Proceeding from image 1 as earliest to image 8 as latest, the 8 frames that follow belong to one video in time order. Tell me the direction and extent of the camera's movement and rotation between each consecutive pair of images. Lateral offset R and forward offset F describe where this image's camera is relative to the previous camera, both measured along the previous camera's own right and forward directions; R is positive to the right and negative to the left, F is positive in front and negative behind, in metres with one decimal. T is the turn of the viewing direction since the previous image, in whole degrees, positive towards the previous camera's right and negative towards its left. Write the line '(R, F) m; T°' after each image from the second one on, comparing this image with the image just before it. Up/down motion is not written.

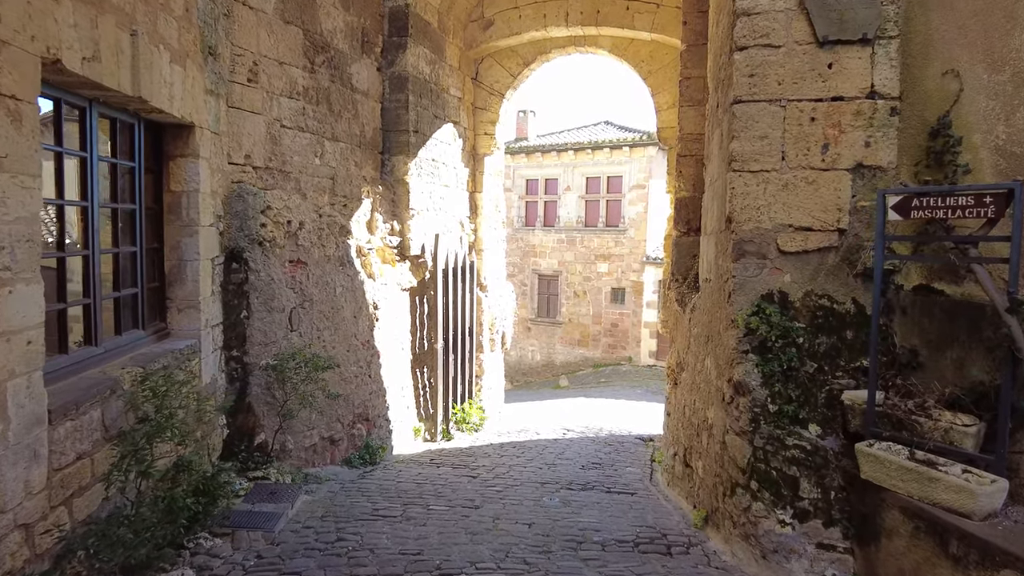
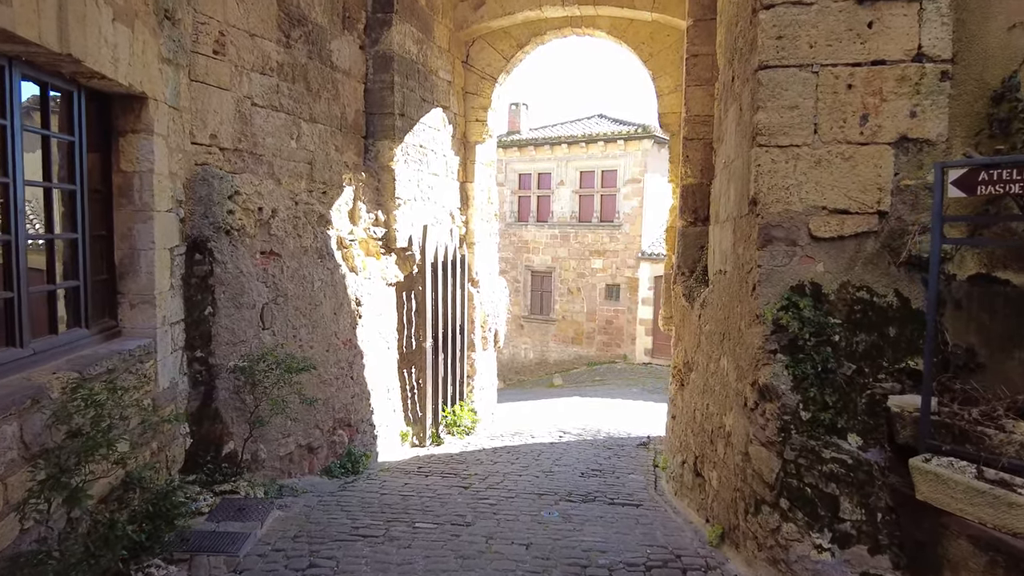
(0.0, +0.4) m; +1°
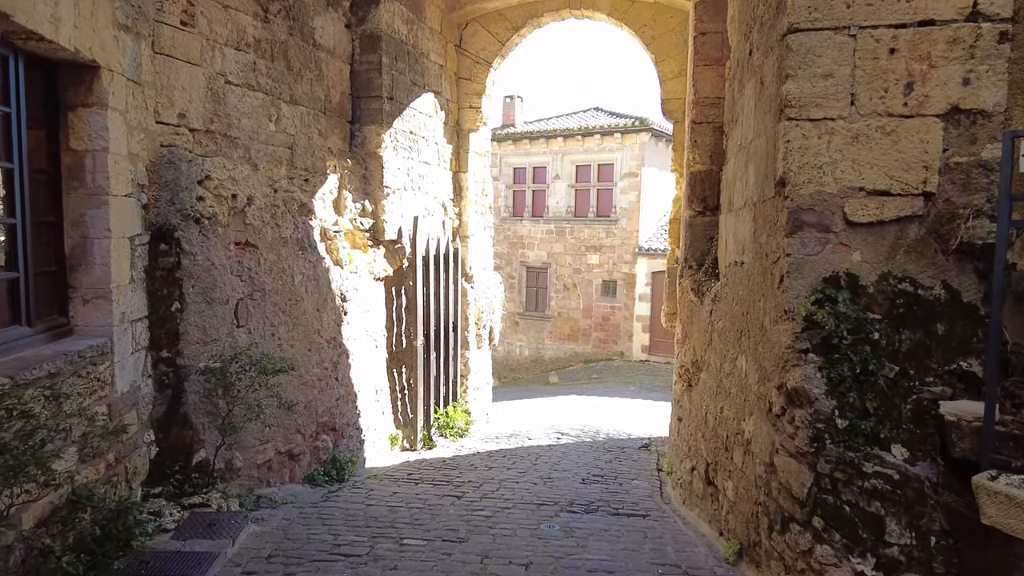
(0.0, +0.3) m; +1°
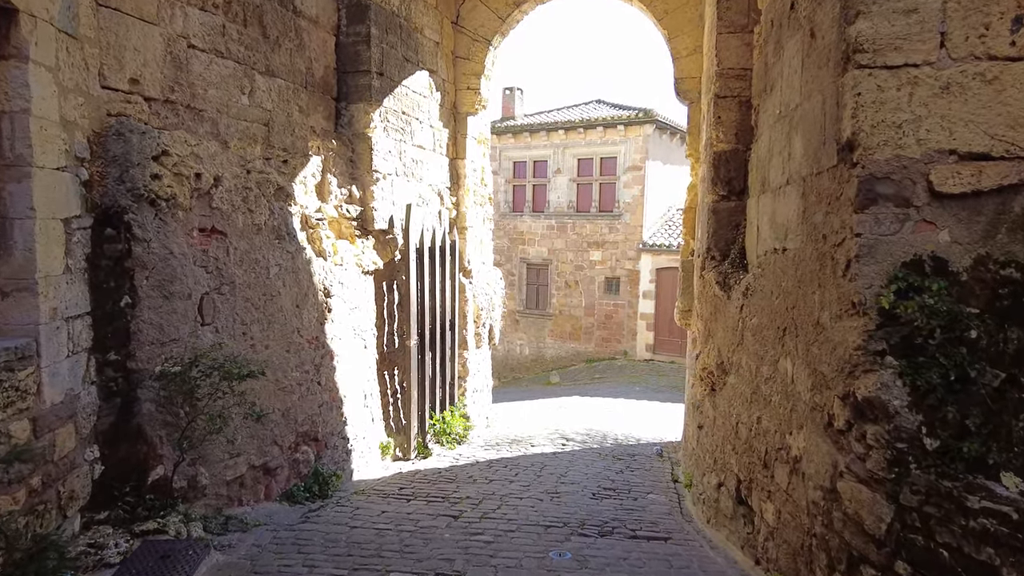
(0.0, +0.4) m; 0°
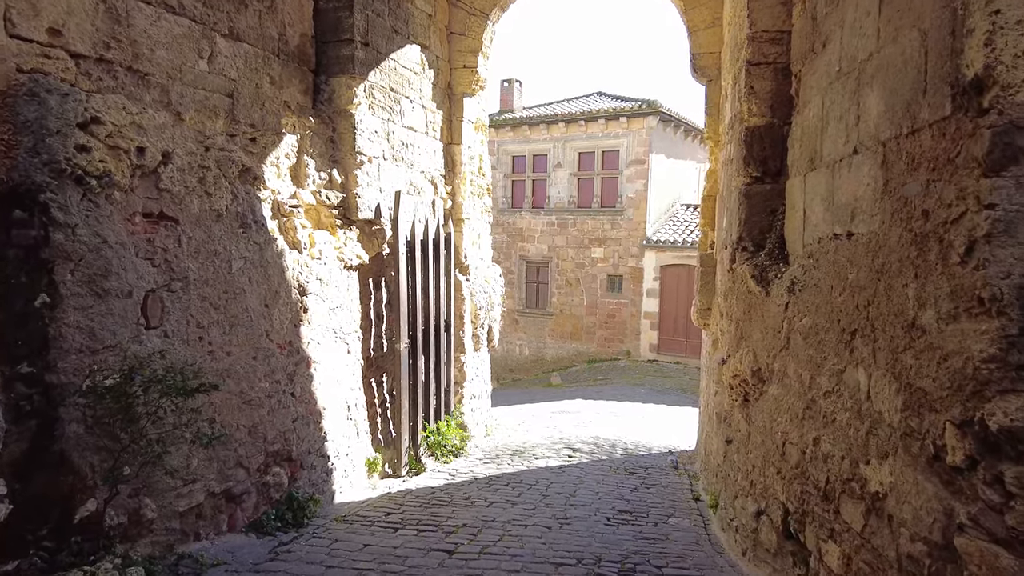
(0.0, +0.5) m; 0°
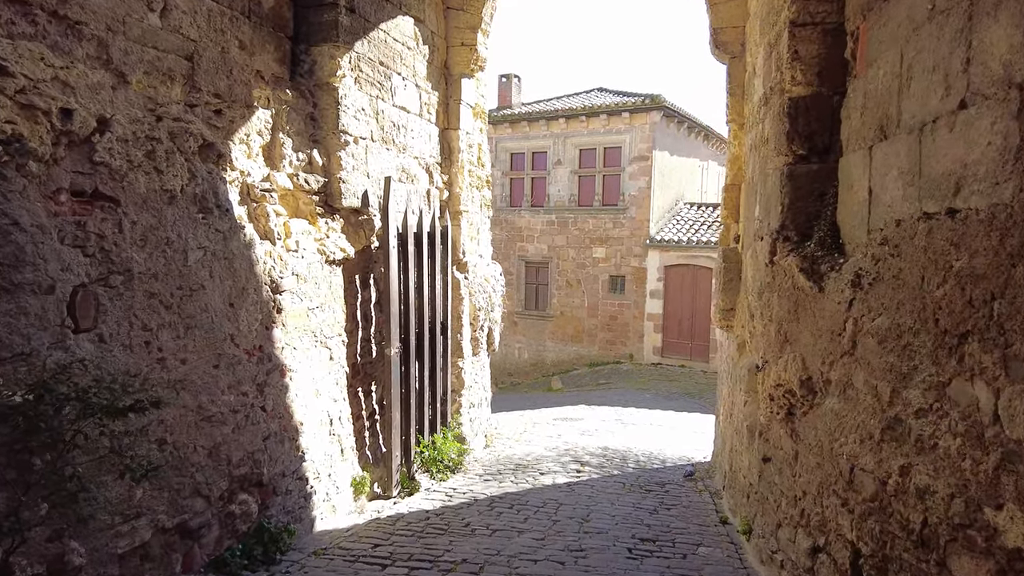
(0.0, +0.5) m; 0°
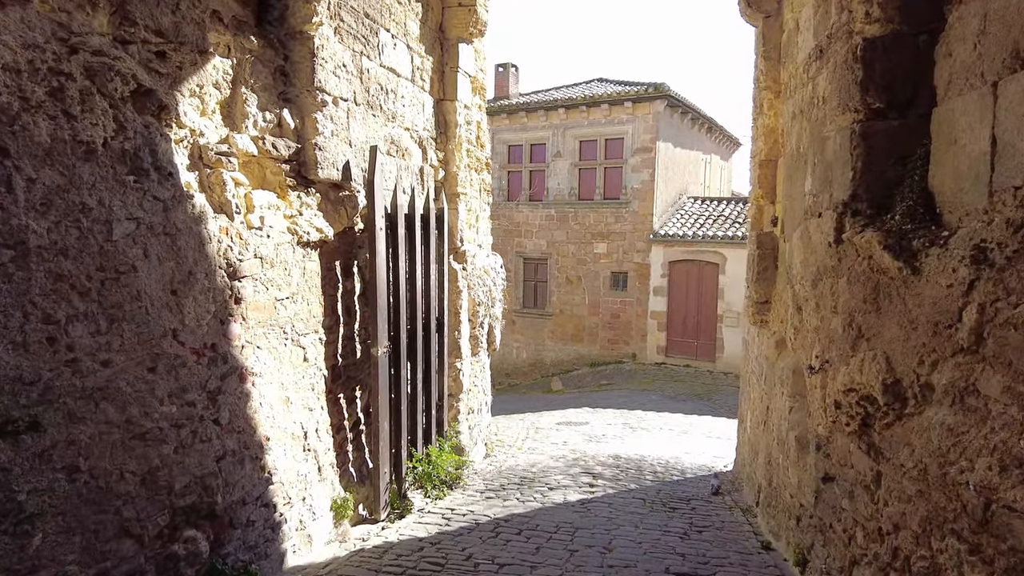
(-0.1, +0.6) m; 0°
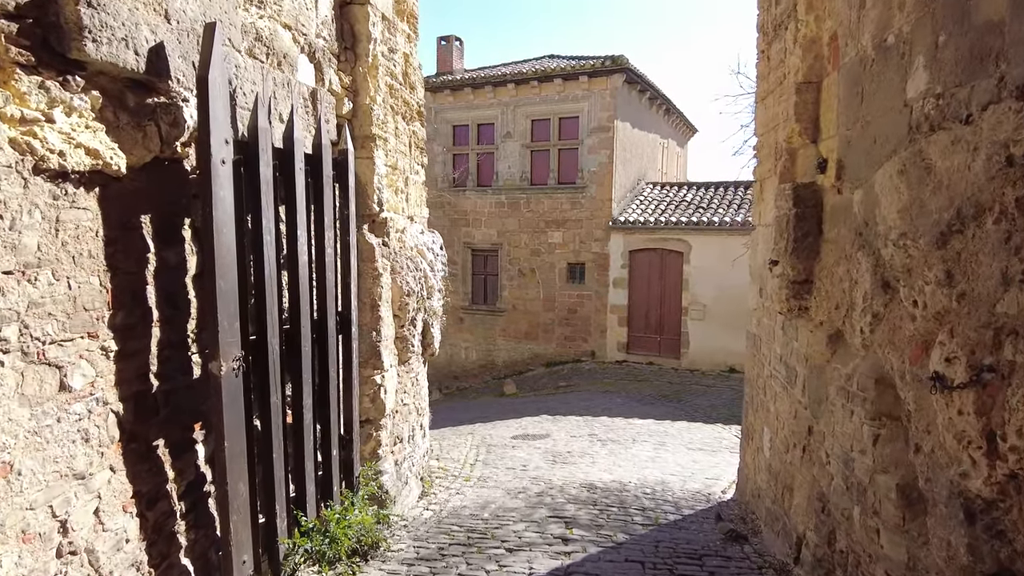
(+0.1, +1.3) m; +4°
